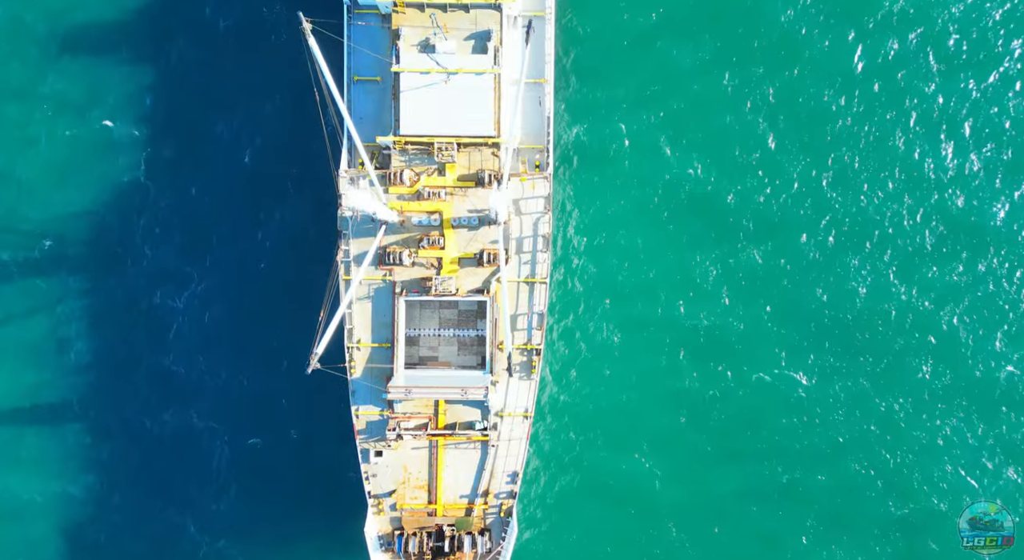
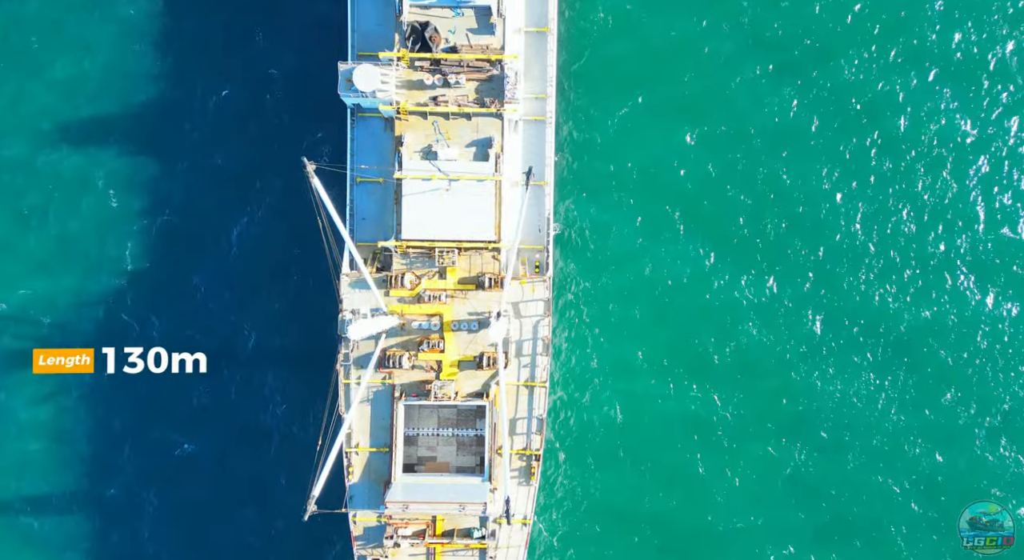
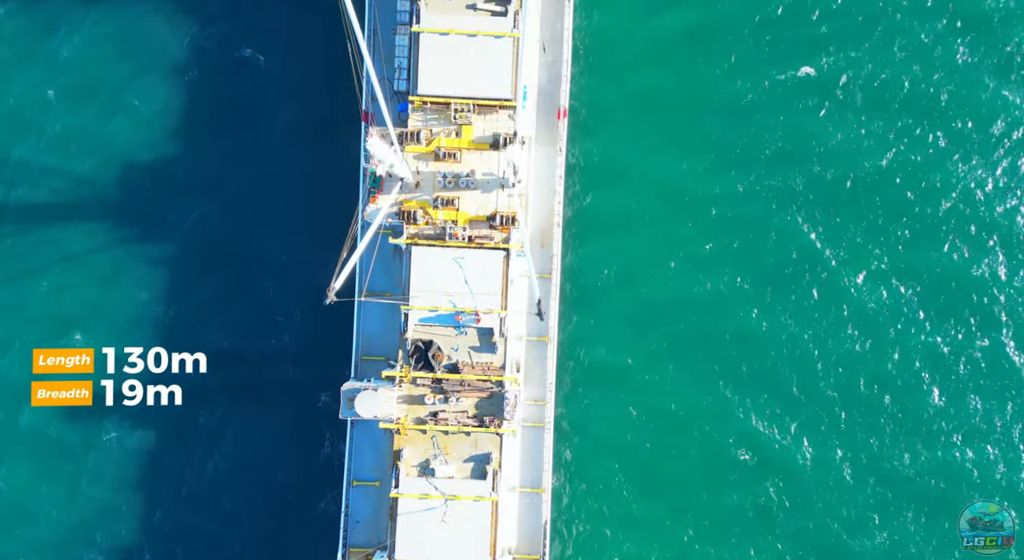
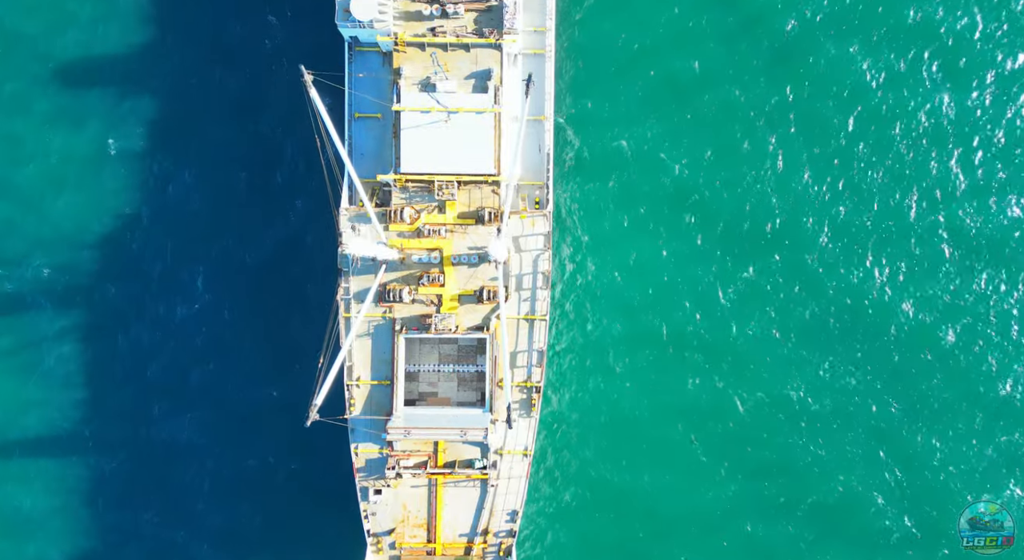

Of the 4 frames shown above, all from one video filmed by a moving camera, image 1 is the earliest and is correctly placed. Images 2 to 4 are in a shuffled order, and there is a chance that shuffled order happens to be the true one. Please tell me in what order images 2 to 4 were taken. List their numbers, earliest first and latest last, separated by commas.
4, 2, 3
